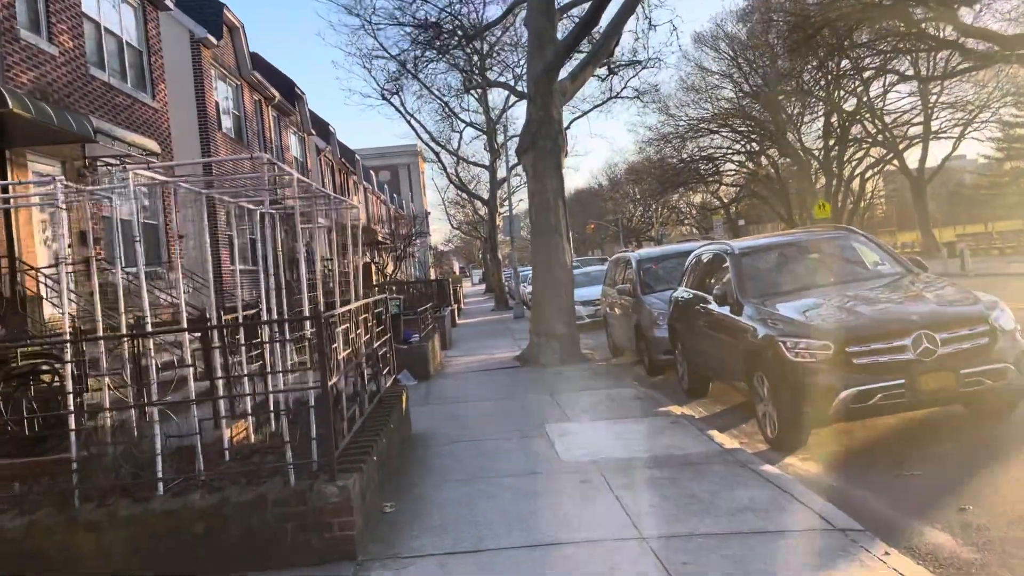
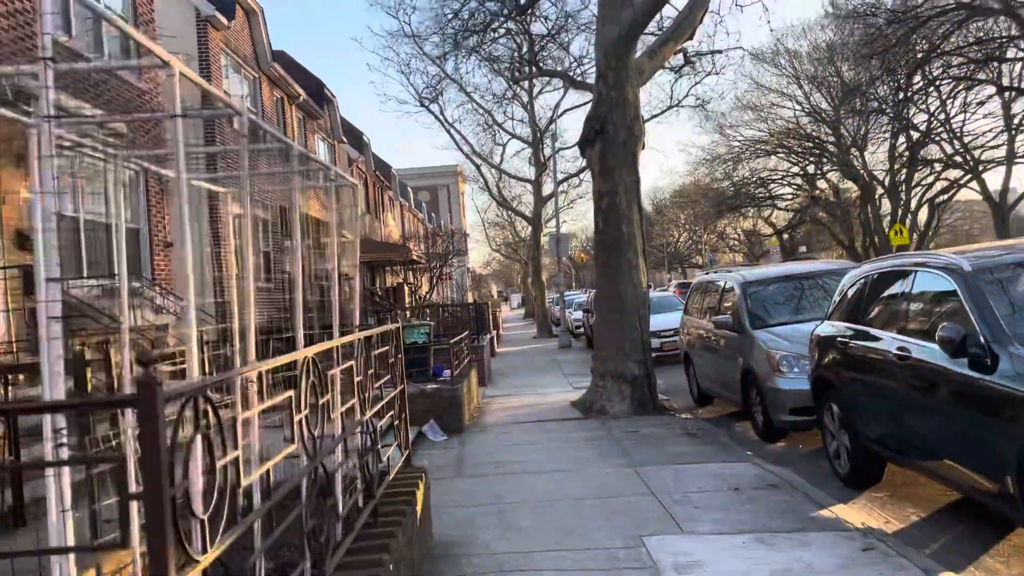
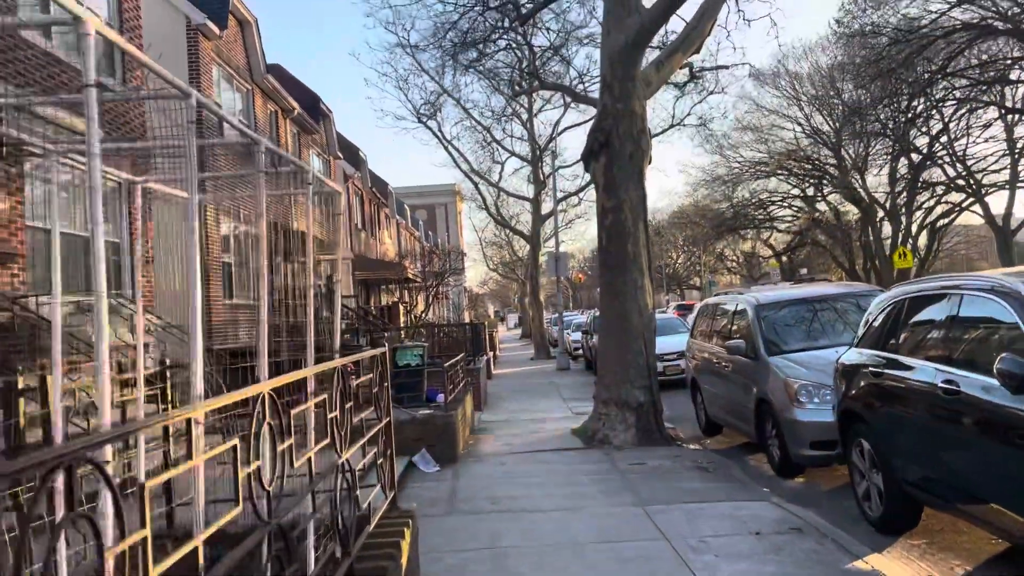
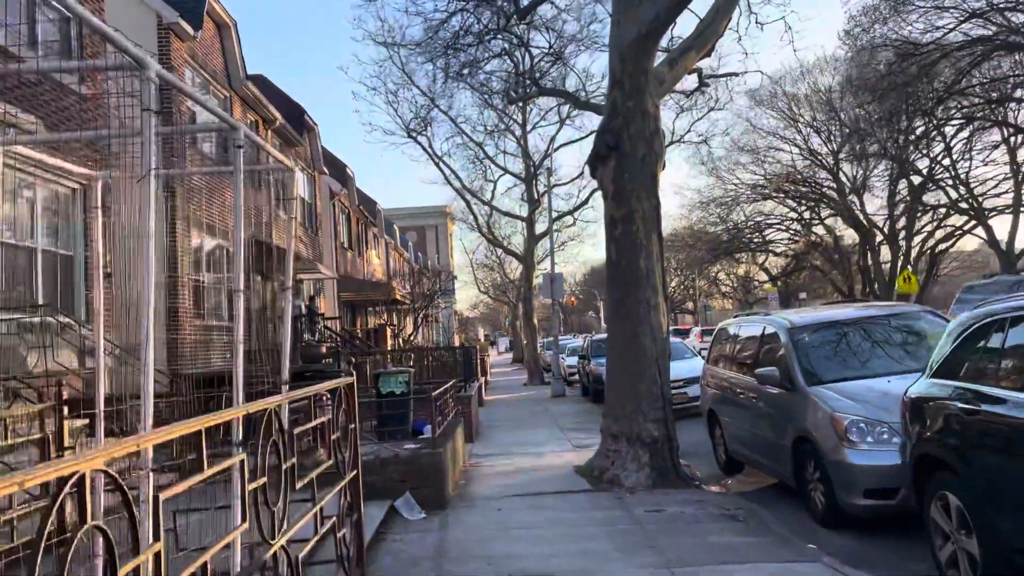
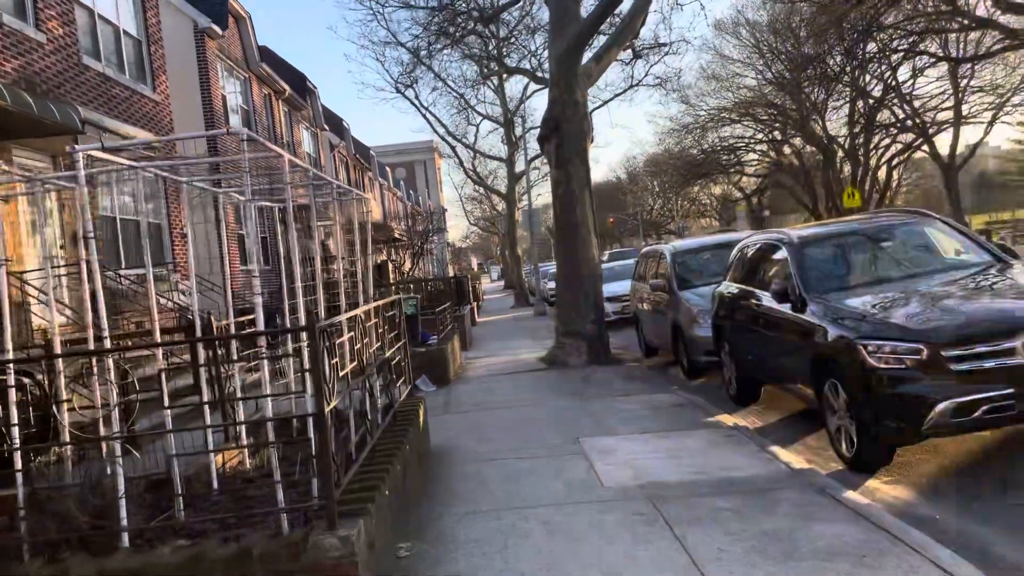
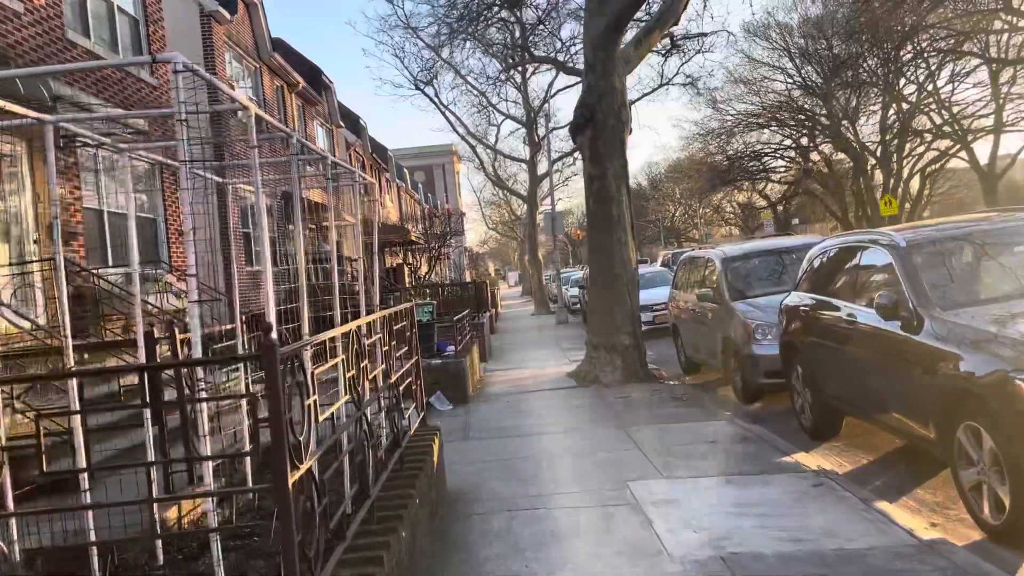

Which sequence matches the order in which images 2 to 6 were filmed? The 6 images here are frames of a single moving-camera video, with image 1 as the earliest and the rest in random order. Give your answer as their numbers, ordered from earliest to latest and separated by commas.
5, 6, 2, 3, 4
